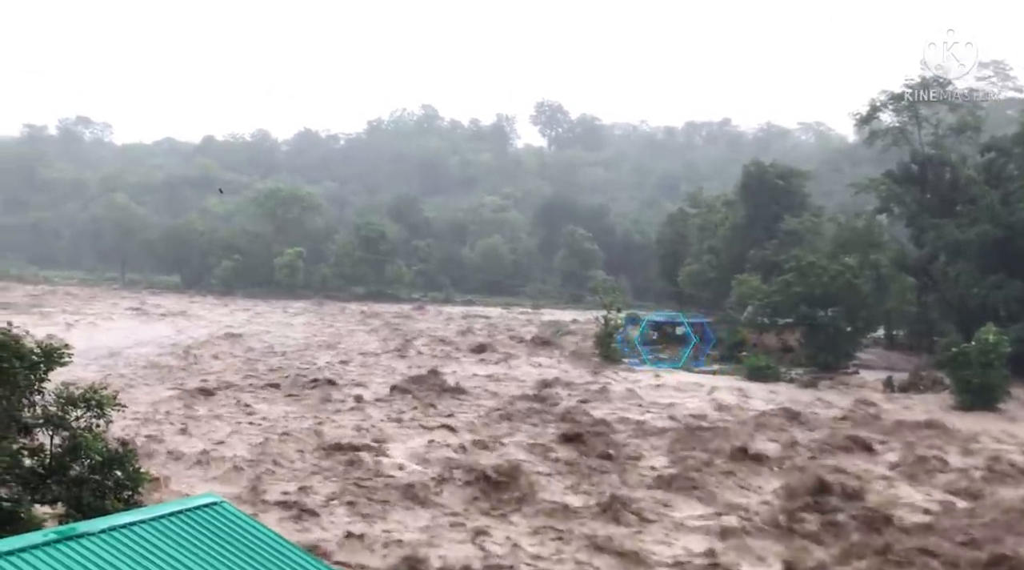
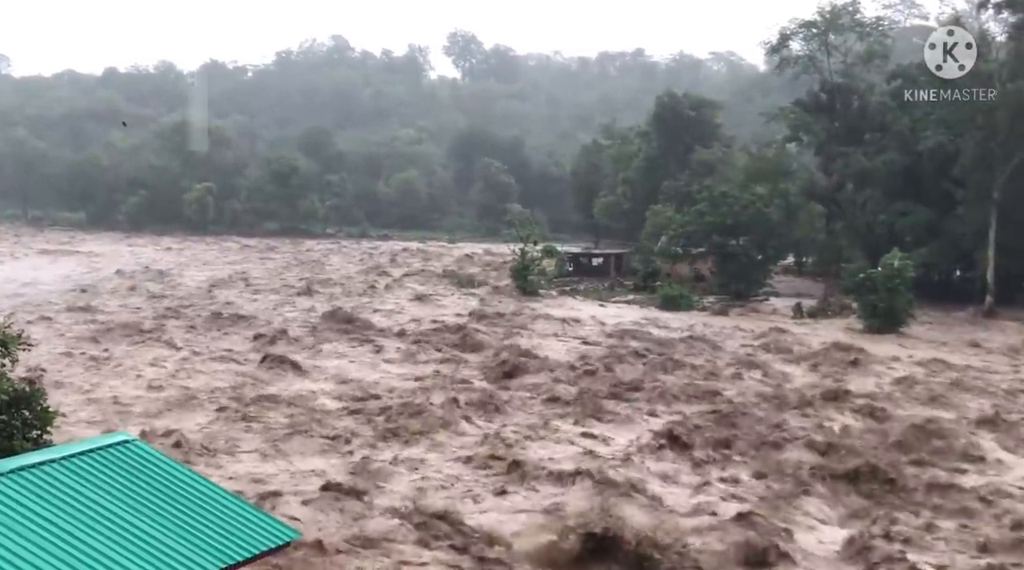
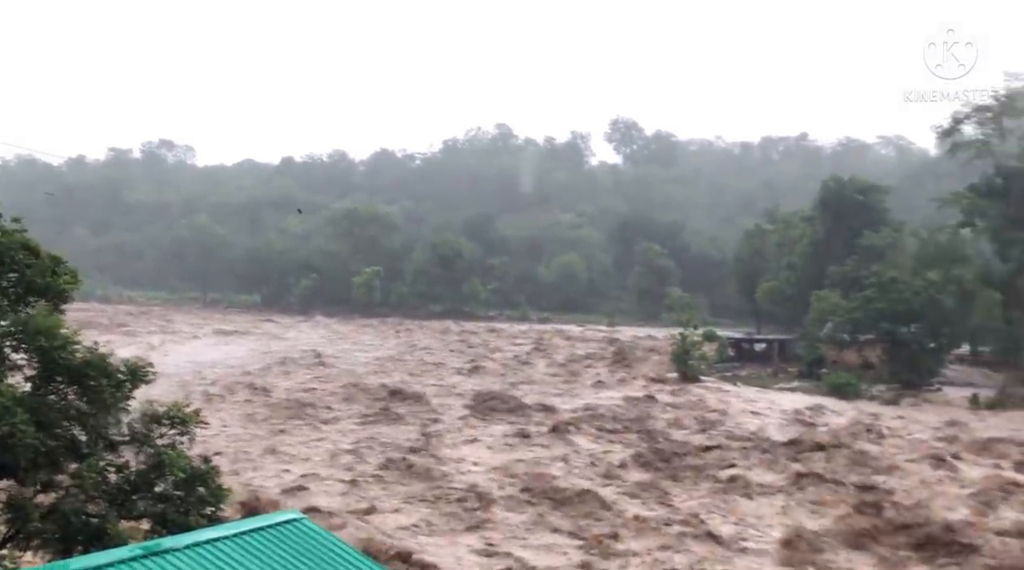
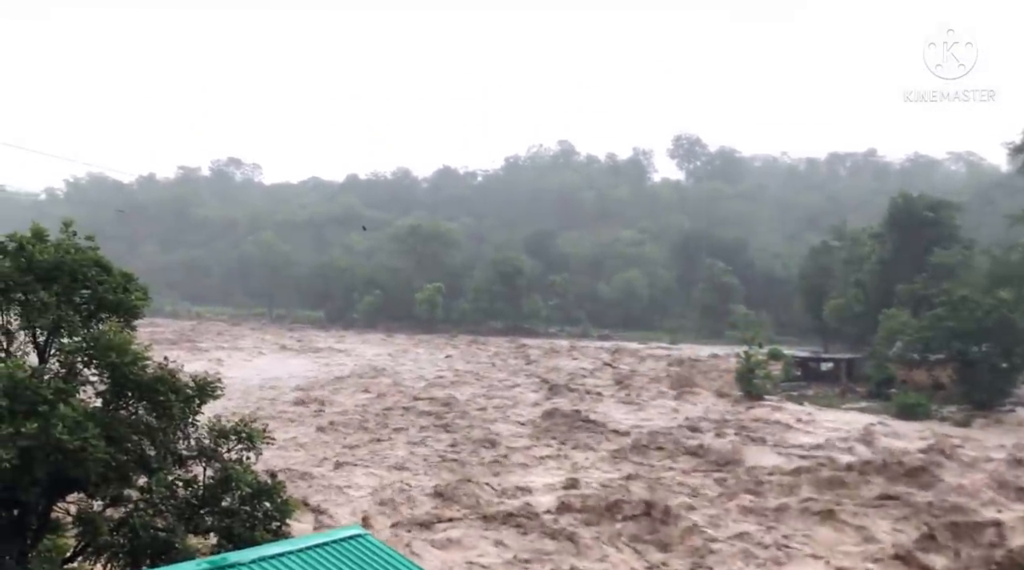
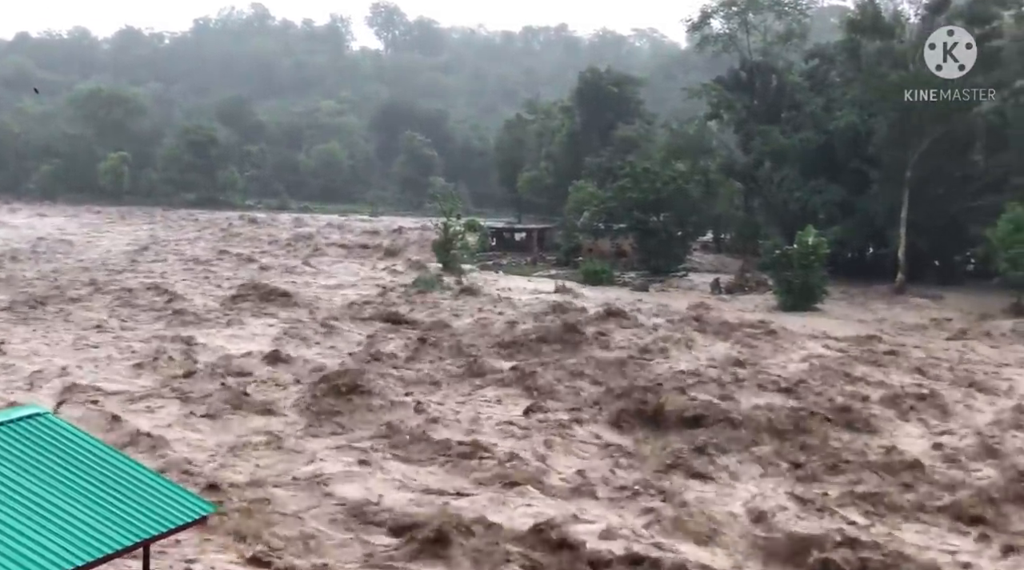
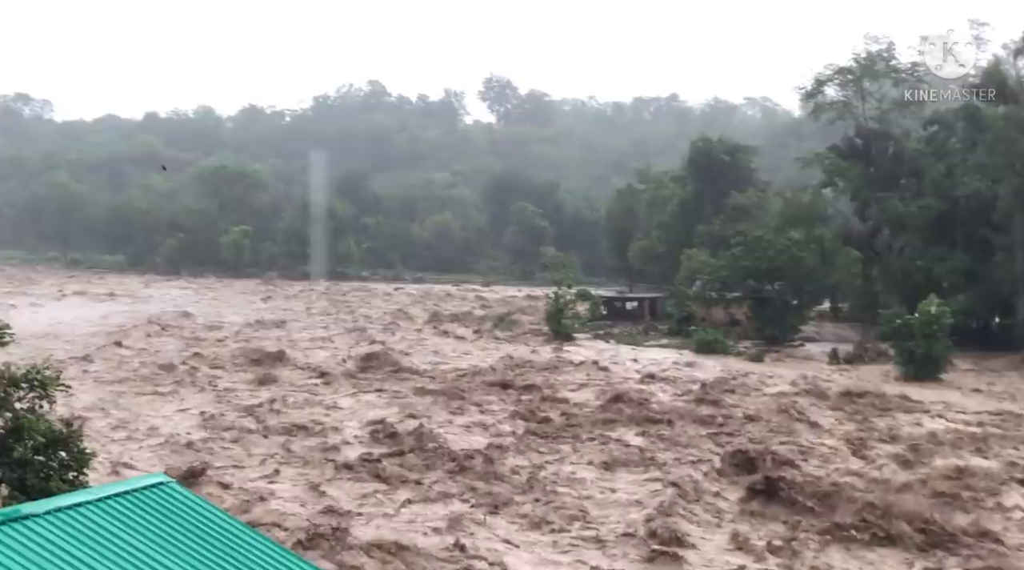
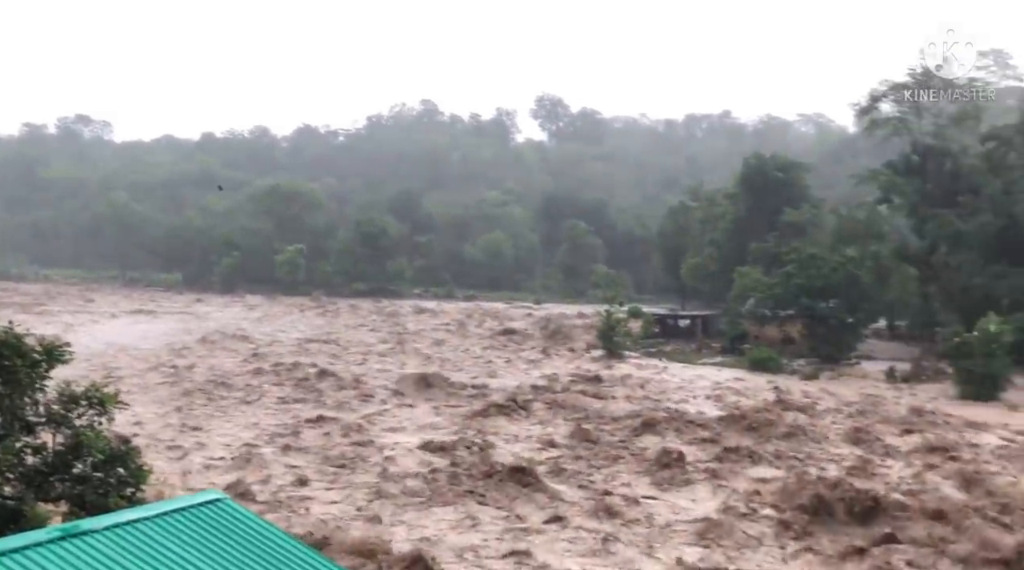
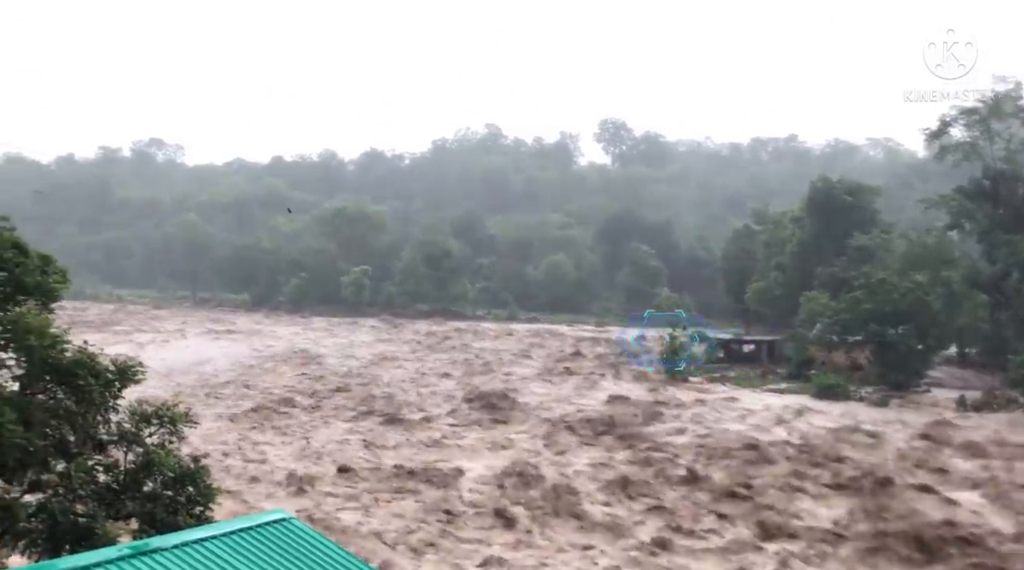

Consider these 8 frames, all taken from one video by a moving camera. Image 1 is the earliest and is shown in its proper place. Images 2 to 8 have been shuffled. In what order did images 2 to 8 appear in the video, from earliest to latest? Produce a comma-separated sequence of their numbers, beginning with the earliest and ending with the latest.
8, 4, 3, 7, 6, 2, 5
